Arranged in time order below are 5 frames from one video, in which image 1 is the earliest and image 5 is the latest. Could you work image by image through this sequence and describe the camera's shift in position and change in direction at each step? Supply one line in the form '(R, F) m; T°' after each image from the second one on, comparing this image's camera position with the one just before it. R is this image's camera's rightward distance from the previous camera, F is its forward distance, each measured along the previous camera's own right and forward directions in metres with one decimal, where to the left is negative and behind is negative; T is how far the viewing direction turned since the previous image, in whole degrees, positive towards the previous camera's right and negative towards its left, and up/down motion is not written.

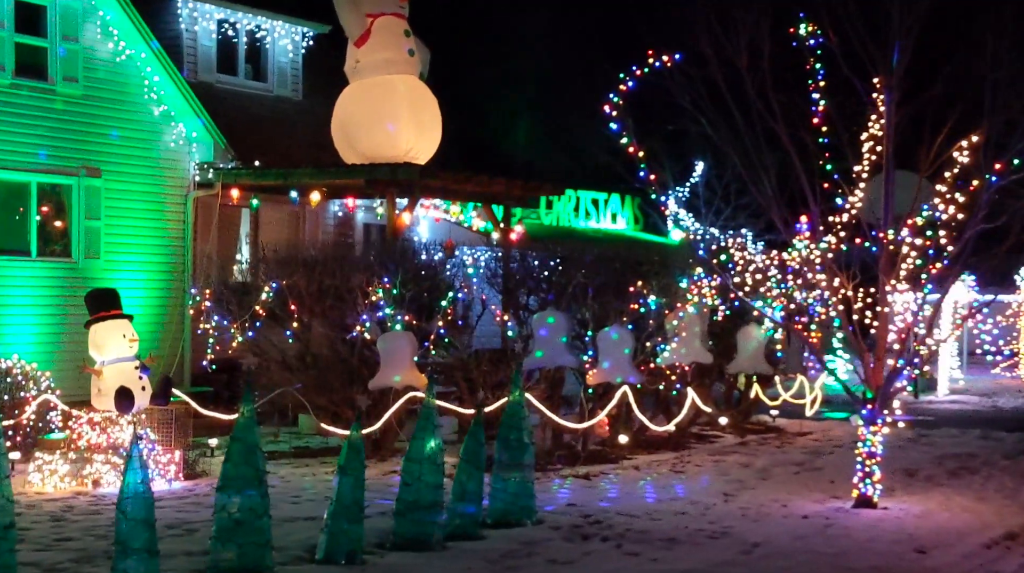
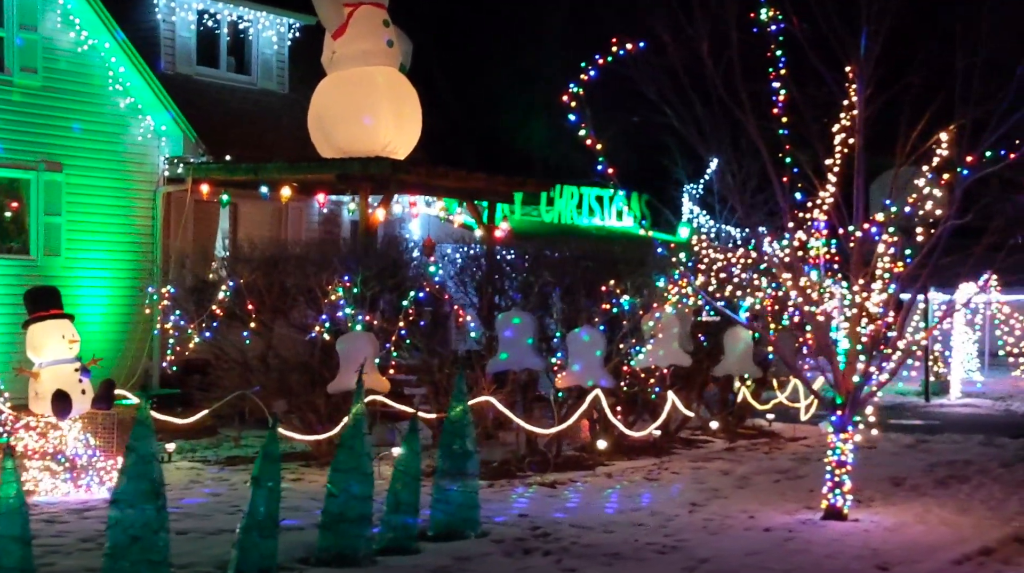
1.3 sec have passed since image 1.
(+0.7, +0.6) m; -1°
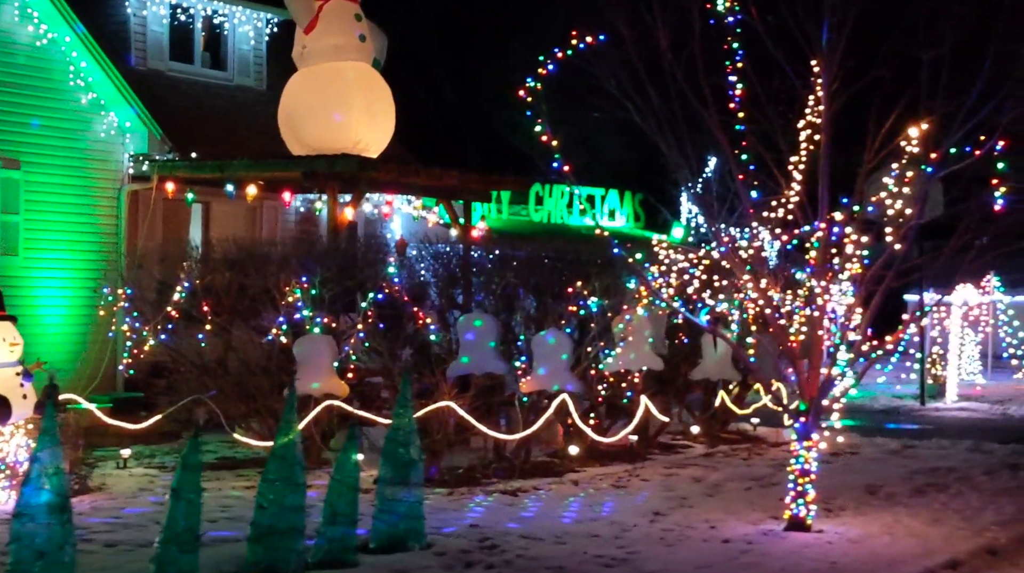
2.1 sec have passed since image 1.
(+0.5, +0.4) m; 0°
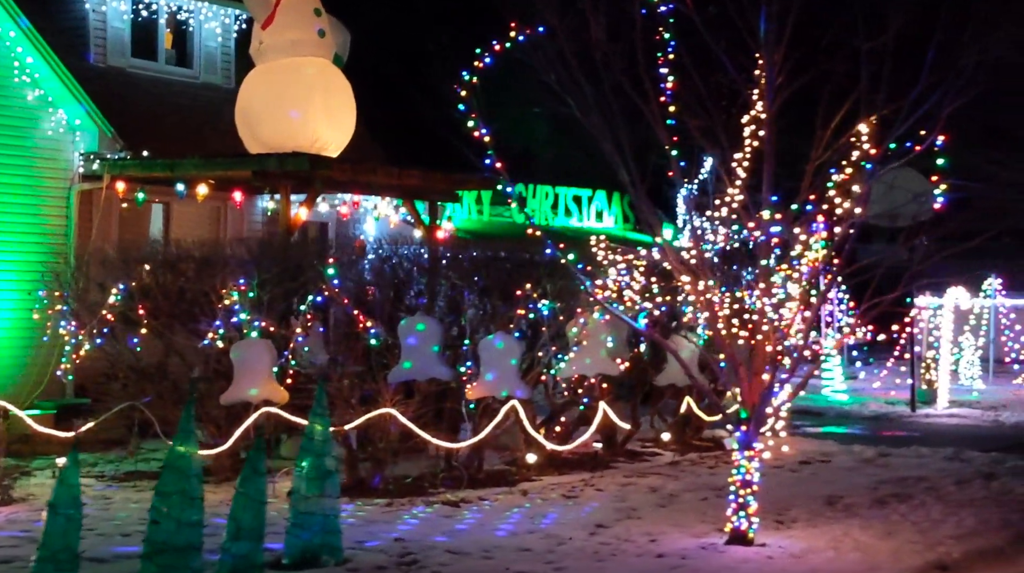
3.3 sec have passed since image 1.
(+0.6, +0.5) m; -1°
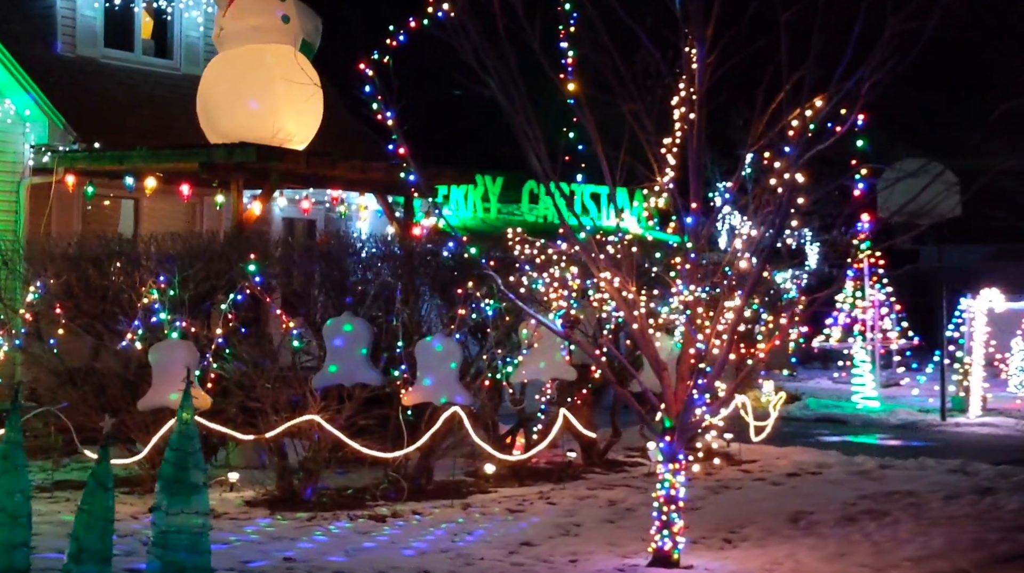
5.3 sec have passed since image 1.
(+1.1, +0.9) m; -3°
